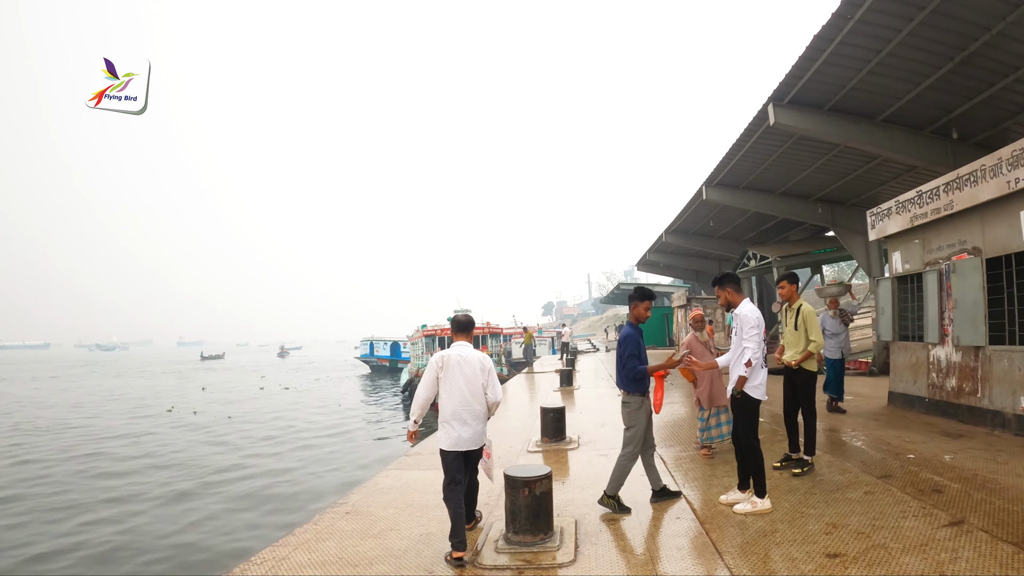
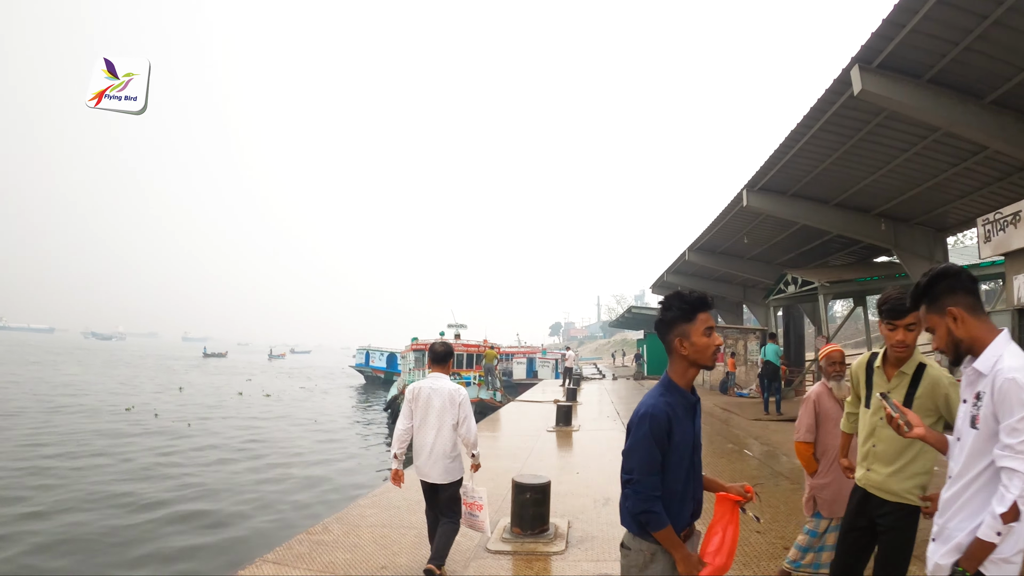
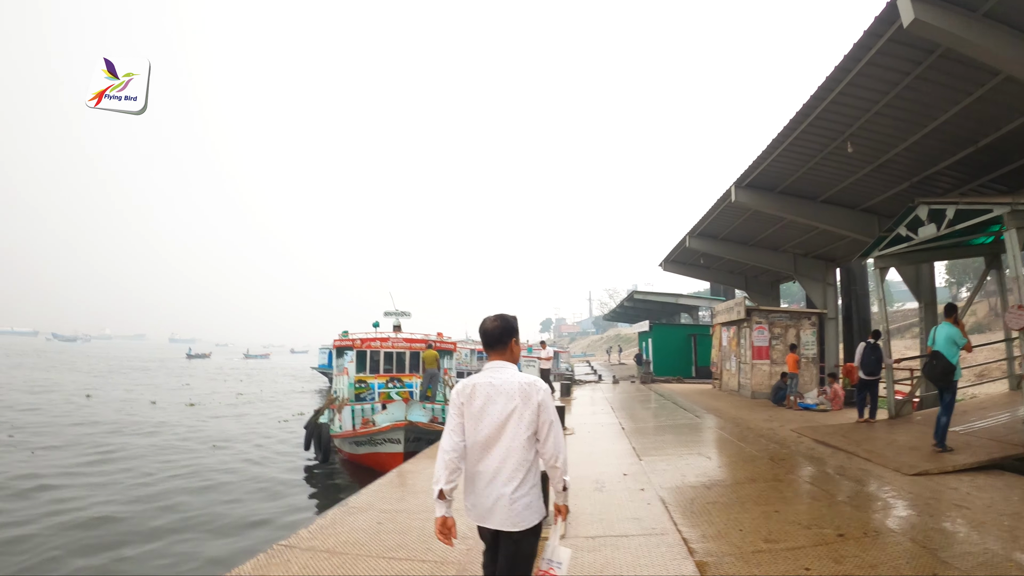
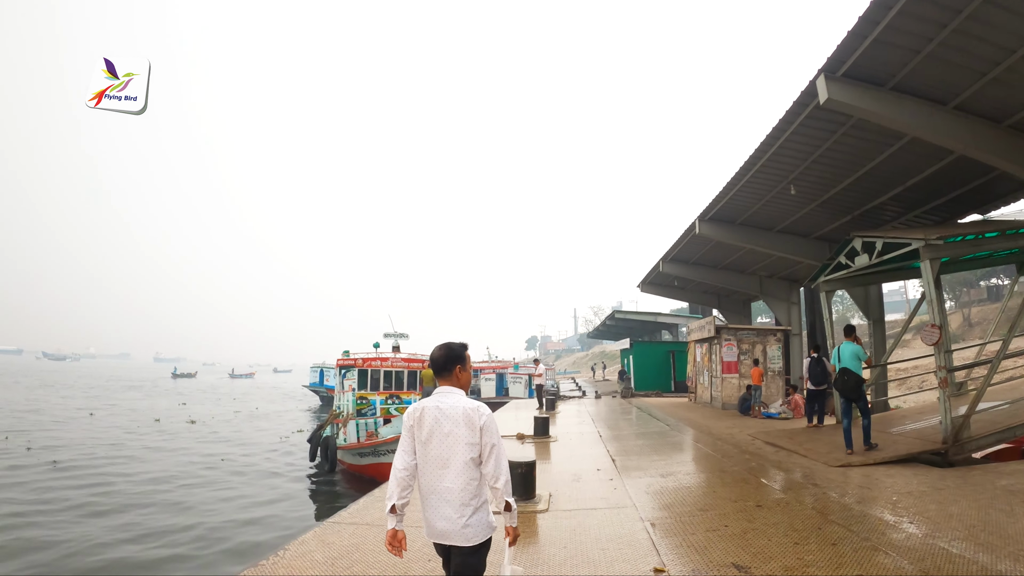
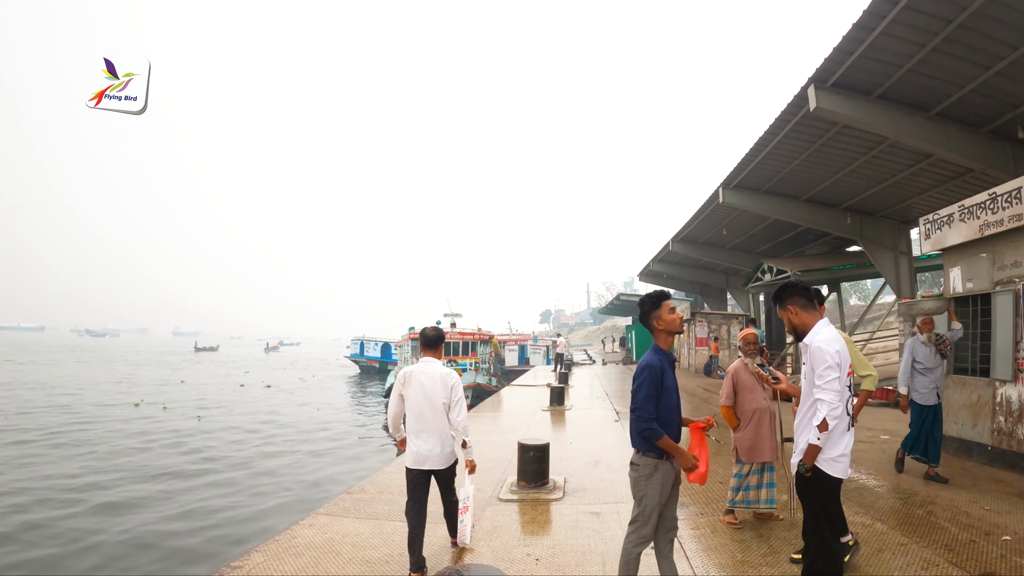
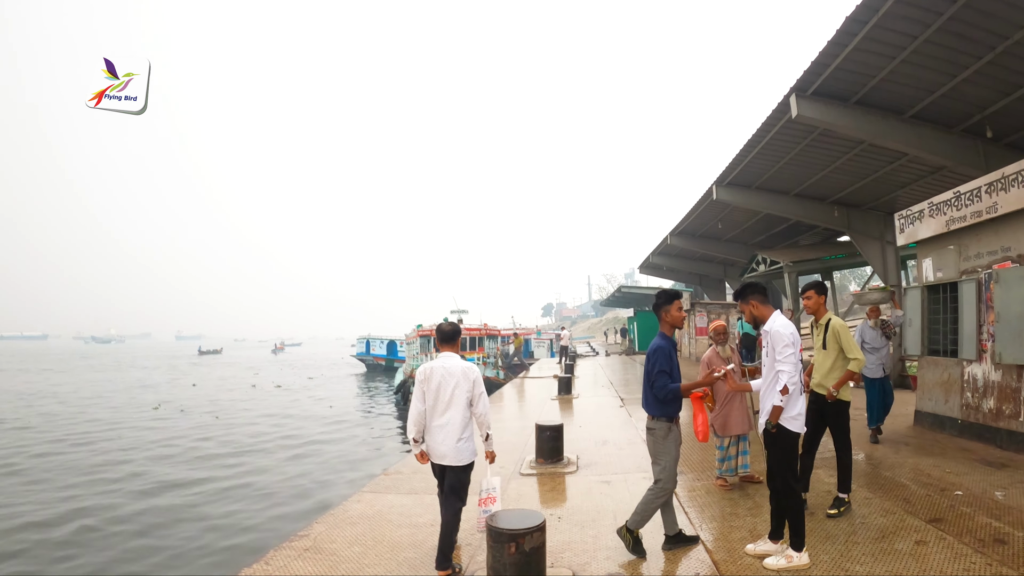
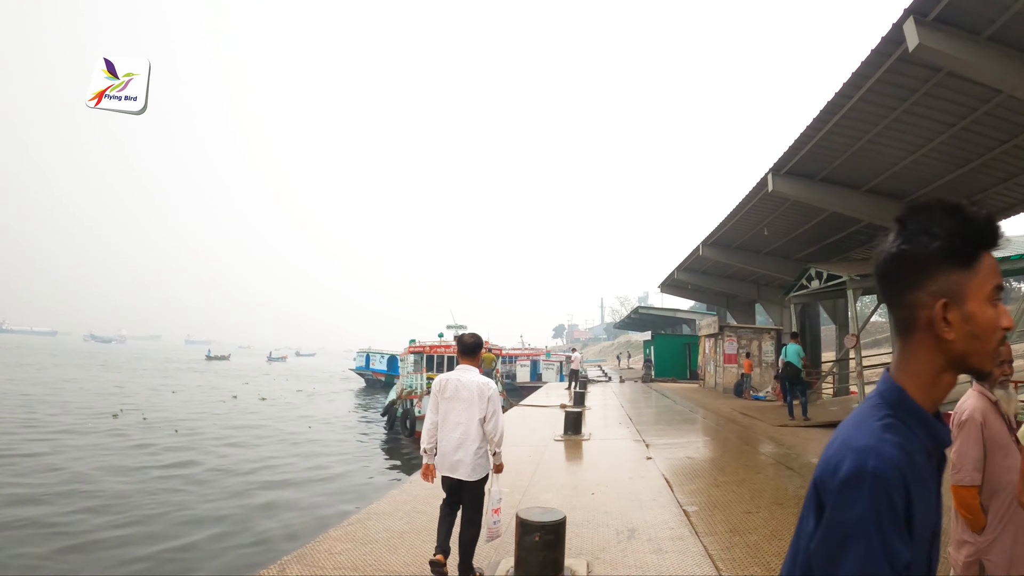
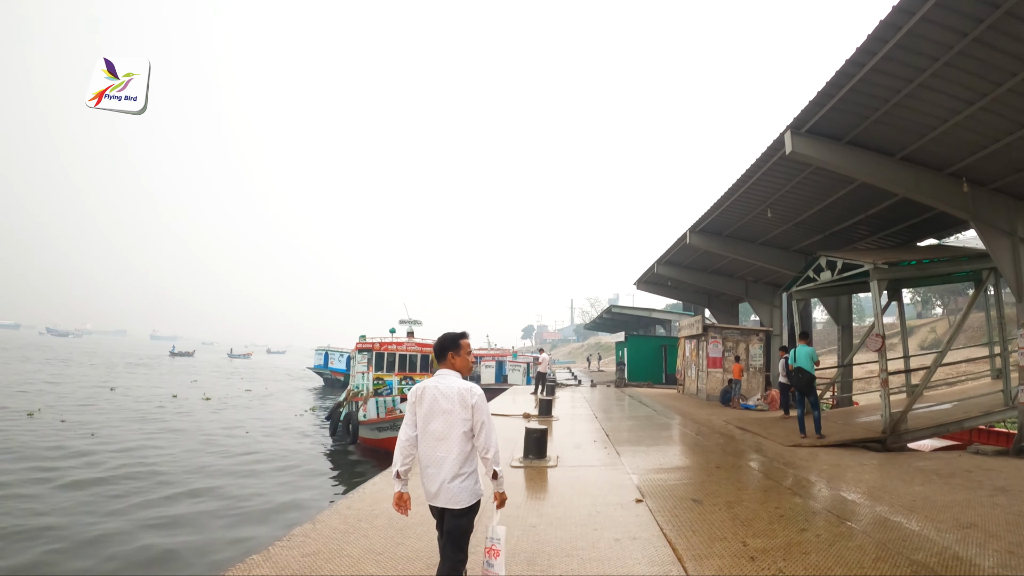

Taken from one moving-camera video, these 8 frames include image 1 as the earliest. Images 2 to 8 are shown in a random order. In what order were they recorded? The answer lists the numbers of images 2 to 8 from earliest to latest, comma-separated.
6, 5, 2, 7, 8, 4, 3
